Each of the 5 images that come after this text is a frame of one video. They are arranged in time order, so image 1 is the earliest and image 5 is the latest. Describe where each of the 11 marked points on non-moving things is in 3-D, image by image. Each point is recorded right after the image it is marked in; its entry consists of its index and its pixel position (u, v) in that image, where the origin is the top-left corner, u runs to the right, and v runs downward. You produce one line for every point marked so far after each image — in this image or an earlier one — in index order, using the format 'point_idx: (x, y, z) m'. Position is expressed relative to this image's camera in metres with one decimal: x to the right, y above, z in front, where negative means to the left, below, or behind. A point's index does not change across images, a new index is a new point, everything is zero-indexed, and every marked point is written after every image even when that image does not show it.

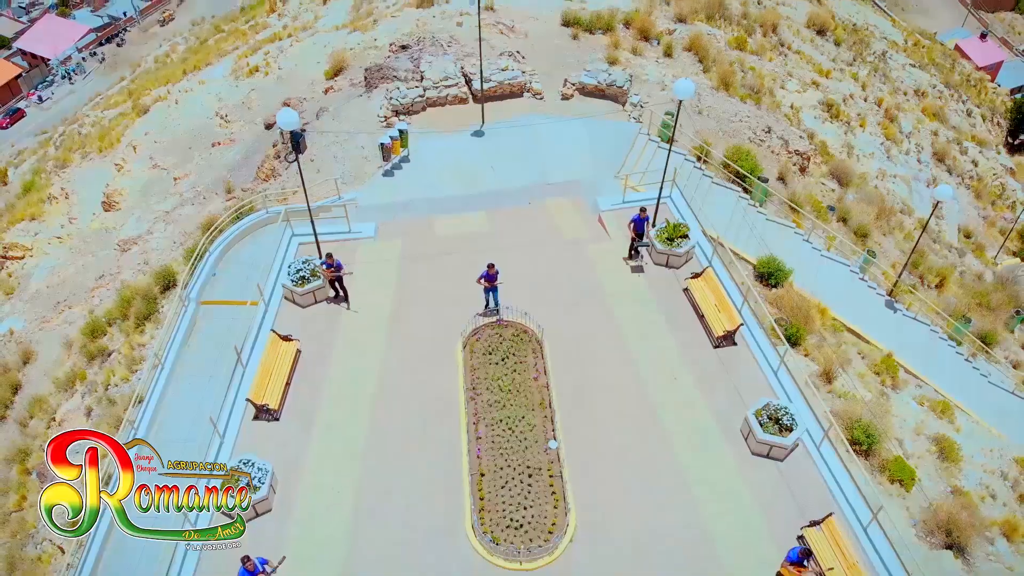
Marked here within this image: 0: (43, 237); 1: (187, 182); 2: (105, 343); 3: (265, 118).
0: (-9.8, +1.1, +16.4) m
1: (-6.2, +2.1, +15.1) m
2: (-6.5, -0.9, +12.3) m
3: (-4.8, +3.4, +15.4) m
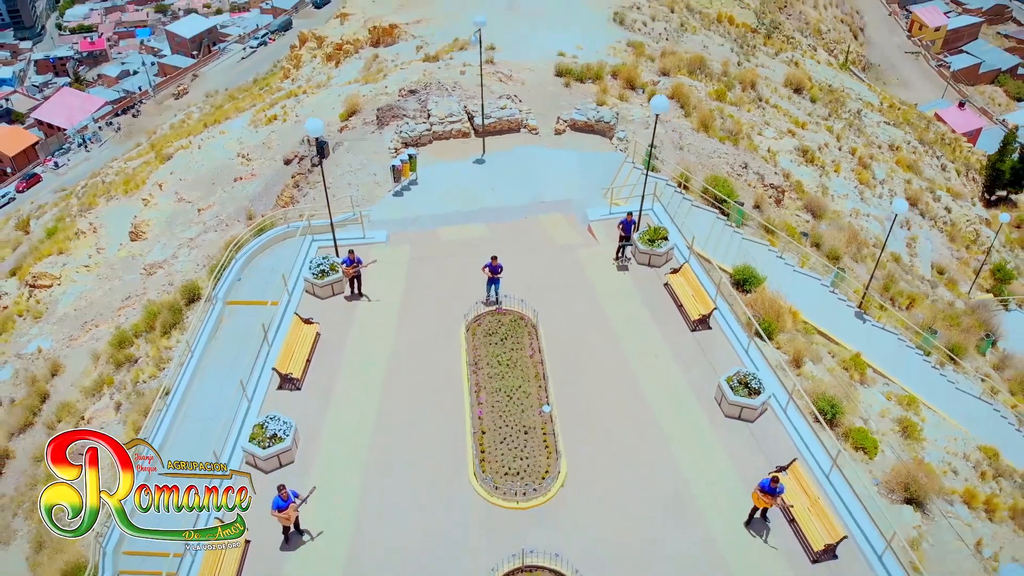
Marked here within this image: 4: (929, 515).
0: (-9.9, +0.5, +17.6) m
1: (-6.2, +1.6, +16.3) m
2: (-6.5, -1.1, +13.3) m
3: (-4.8, +2.9, +16.8) m
4: (+4.9, -2.6, +9.1) m
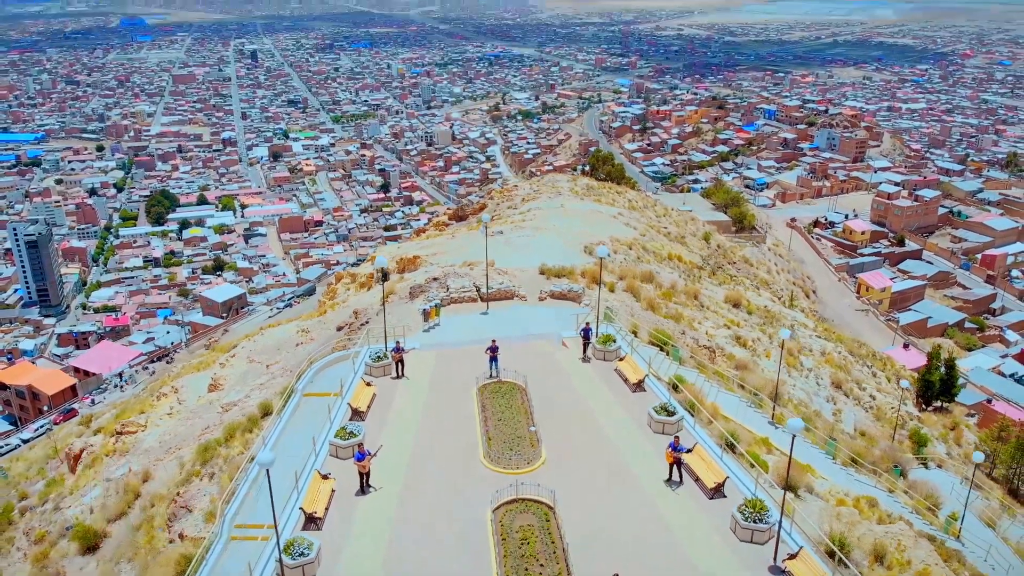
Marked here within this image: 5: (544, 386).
0: (-10.0, -3.6, +21.9) m
1: (-6.3, -2.1, +21.1) m
2: (-6.6, -3.6, +17.3) m
3: (-4.9, -1.1, +22.0) m
4: (+4.8, -3.5, +13.0) m
5: (+0.6, -1.9, +15.3) m
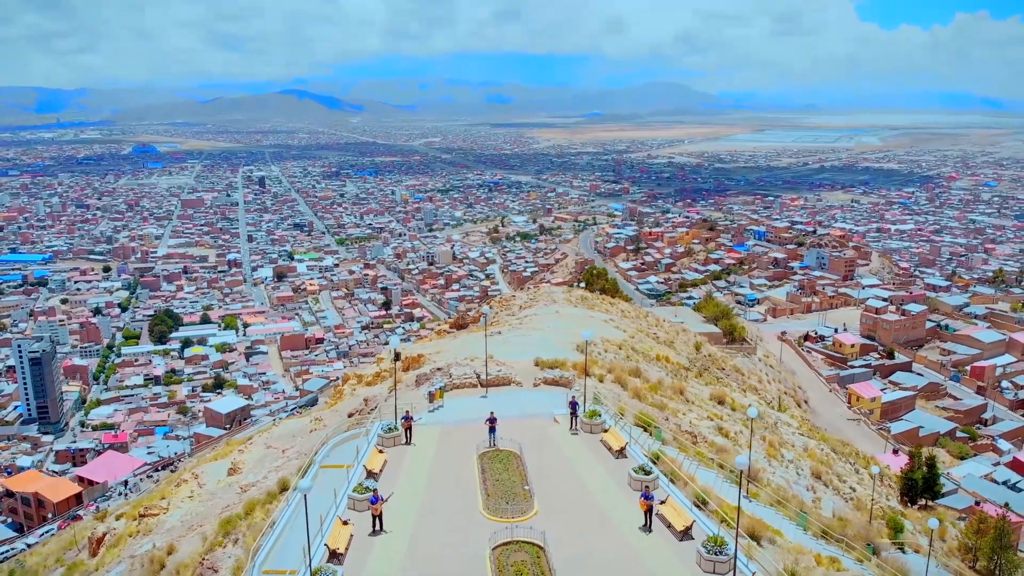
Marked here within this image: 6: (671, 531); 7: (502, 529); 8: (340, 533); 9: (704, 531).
0: (-10.1, -6.4, +23.4) m
1: (-6.4, -4.8, +22.9) m
2: (-6.6, -5.7, +18.9) m
3: (-5.0, -3.9, +23.9) m
4: (+4.7, -4.9, +14.7) m
5: (+0.6, -3.7, +17.2) m
6: (+2.8, -4.3, +13.9) m
7: (-0.1, -4.3, +13.9) m
8: (-2.9, -4.2, +13.4) m
9: (+3.4, -4.3, +13.7) m
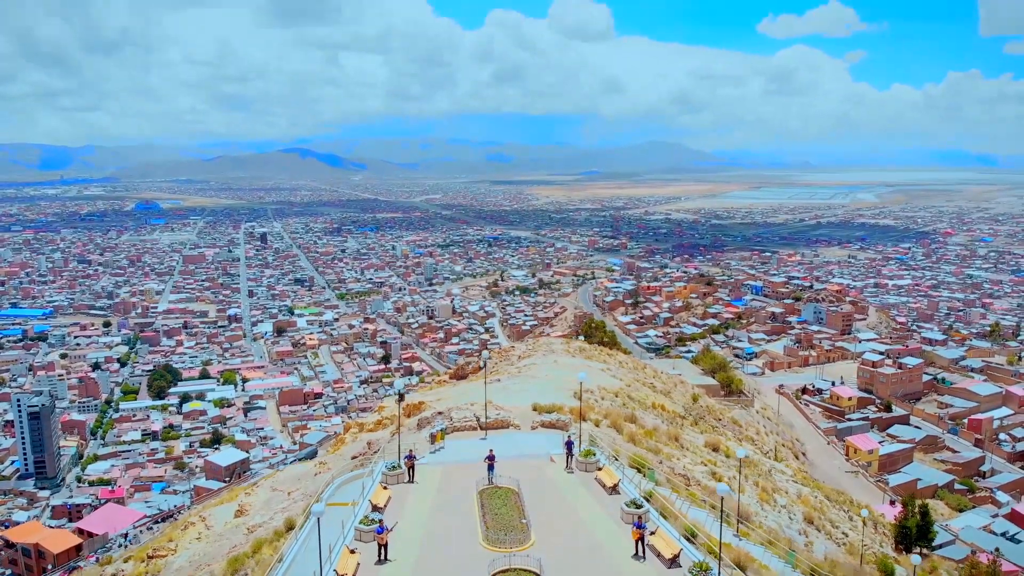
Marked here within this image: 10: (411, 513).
0: (-10.1, -7.8, +24.1) m
1: (-6.4, -6.2, +23.7) m
2: (-6.7, -6.8, +19.6) m
3: (-5.1, -5.4, +24.7) m
4: (+4.7, -5.7, +15.4) m
5: (+0.5, -4.7, +18.1) m
6: (+2.8, -5.1, +14.7) m
7: (-0.2, -5.1, +14.8) m
8: (-3.0, -5.0, +14.3) m
9: (+3.3, -5.1, +14.5) m
10: (-2.2, -4.9, +16.9) m
